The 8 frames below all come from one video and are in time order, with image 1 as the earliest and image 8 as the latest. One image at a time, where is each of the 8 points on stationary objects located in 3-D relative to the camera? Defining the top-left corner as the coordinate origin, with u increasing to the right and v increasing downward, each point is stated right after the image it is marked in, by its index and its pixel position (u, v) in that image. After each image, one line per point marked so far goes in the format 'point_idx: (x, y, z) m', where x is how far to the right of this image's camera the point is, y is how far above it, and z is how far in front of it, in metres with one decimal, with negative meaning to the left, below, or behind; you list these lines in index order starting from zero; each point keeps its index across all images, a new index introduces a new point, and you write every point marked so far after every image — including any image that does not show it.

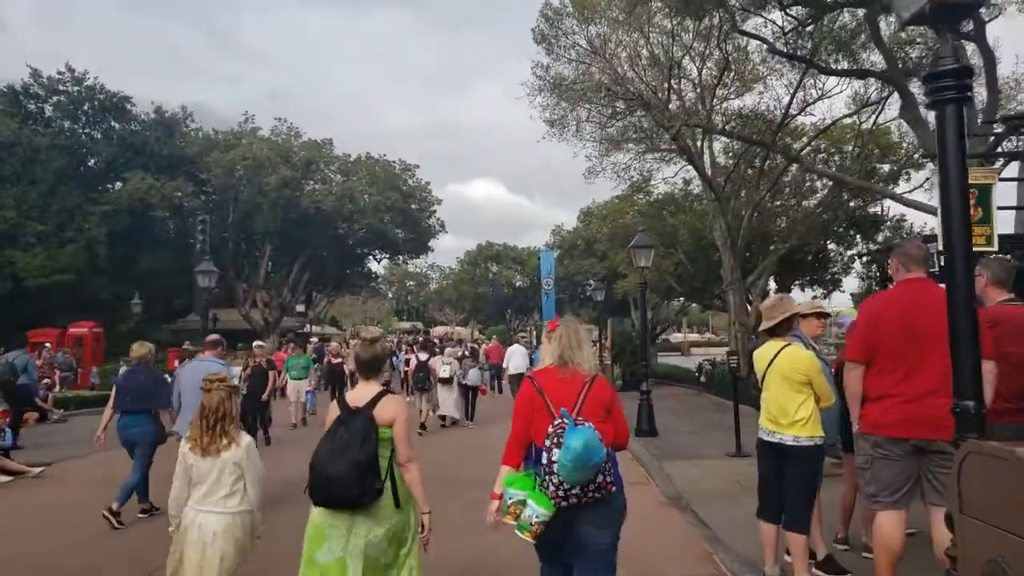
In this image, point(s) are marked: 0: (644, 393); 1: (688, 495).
0: (+2.5, -2.0, +14.7) m
1: (+2.3, -2.6, +9.9) m
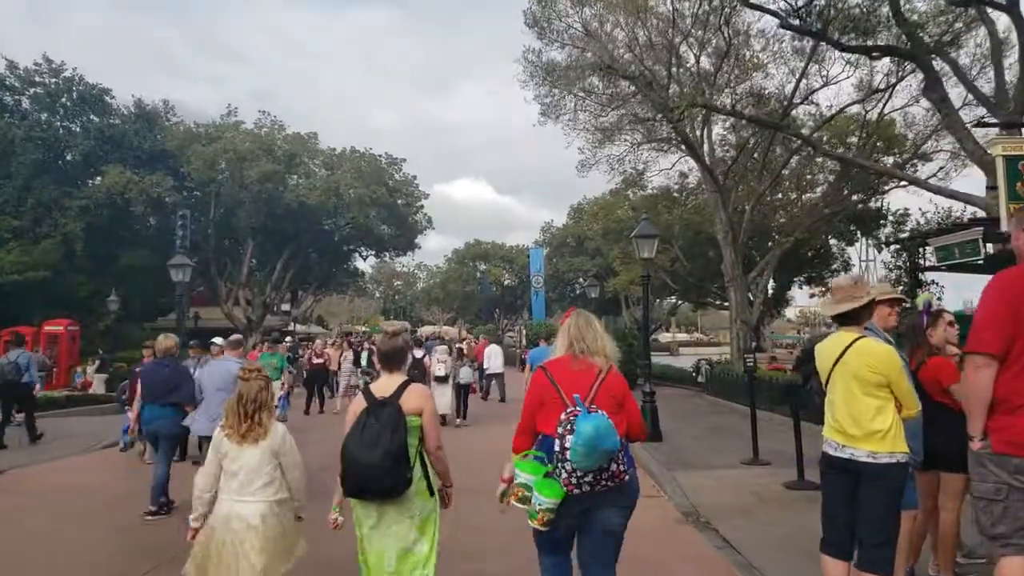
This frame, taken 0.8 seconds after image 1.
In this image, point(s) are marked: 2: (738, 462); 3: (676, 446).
0: (+2.4, -1.9, +13.7) m
1: (+2.3, -2.5, +8.9) m
2: (+3.3, -2.5, +11.1) m
3: (+2.8, -2.7, +13.1) m
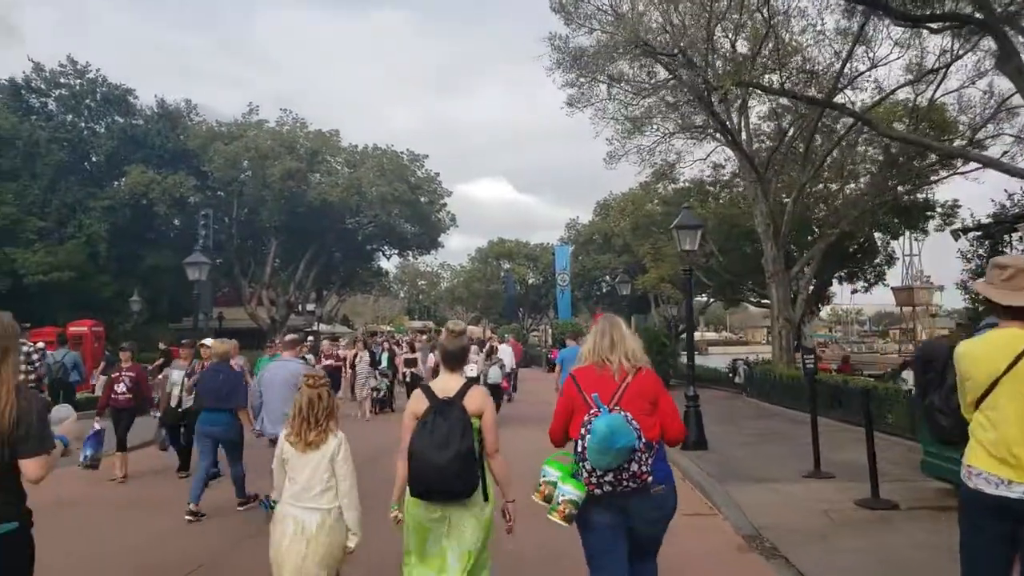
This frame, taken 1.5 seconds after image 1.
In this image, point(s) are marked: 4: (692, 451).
0: (+3.0, -1.8, +12.6) m
1: (+2.7, -2.5, +7.9) m
2: (+3.8, -2.4, +10.0) m
3: (+3.3, -2.6, +12.0) m
4: (+2.9, -2.6, +12.4) m
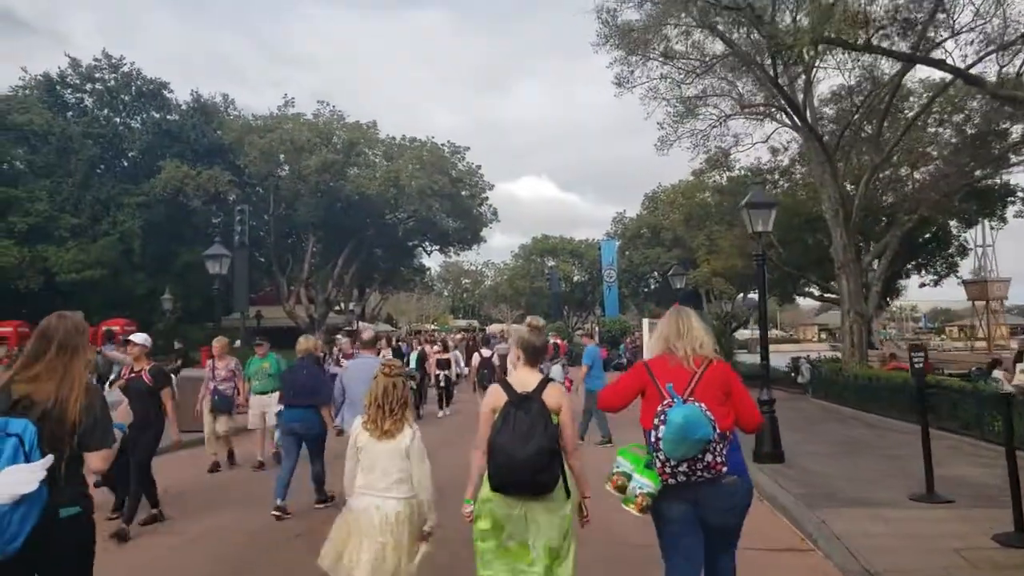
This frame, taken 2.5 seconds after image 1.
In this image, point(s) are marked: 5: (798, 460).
0: (+3.6, -1.7, +10.9) m
1: (+3.0, -2.3, +6.2) m
2: (+4.3, -2.3, +8.3) m
3: (+4.0, -2.4, +10.3) m
4: (+3.6, -2.5, +10.7) m
5: (+4.1, -2.5, +10.9) m
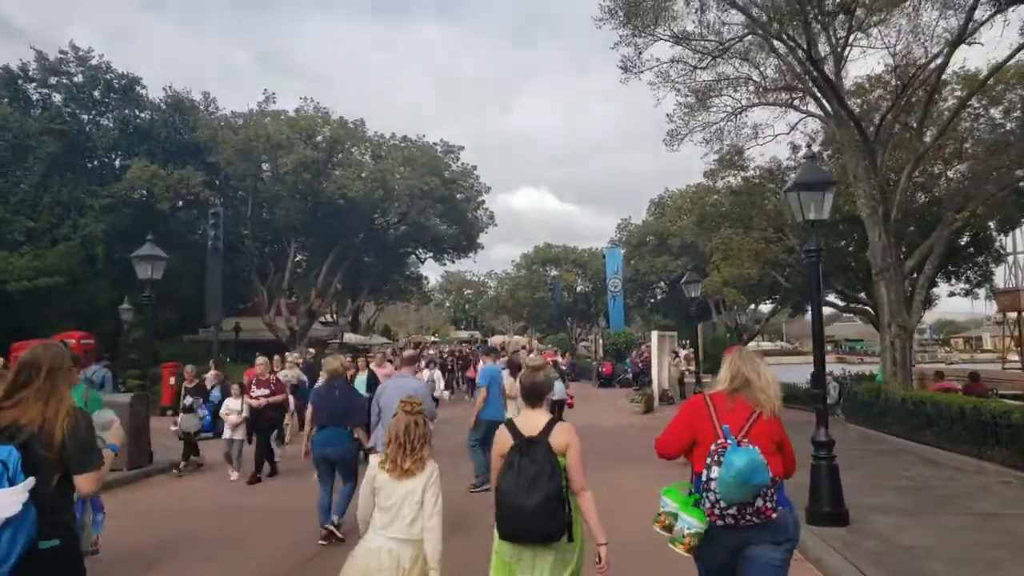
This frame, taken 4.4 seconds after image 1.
0: (+3.4, -1.7, +8.3) m
1: (+2.8, -2.3, +3.6) m
2: (+4.0, -2.3, +5.7) m
3: (+3.7, -2.5, +7.7) m
4: (+3.3, -2.5, +8.1) m
5: (+3.8, -2.5, +8.3) m
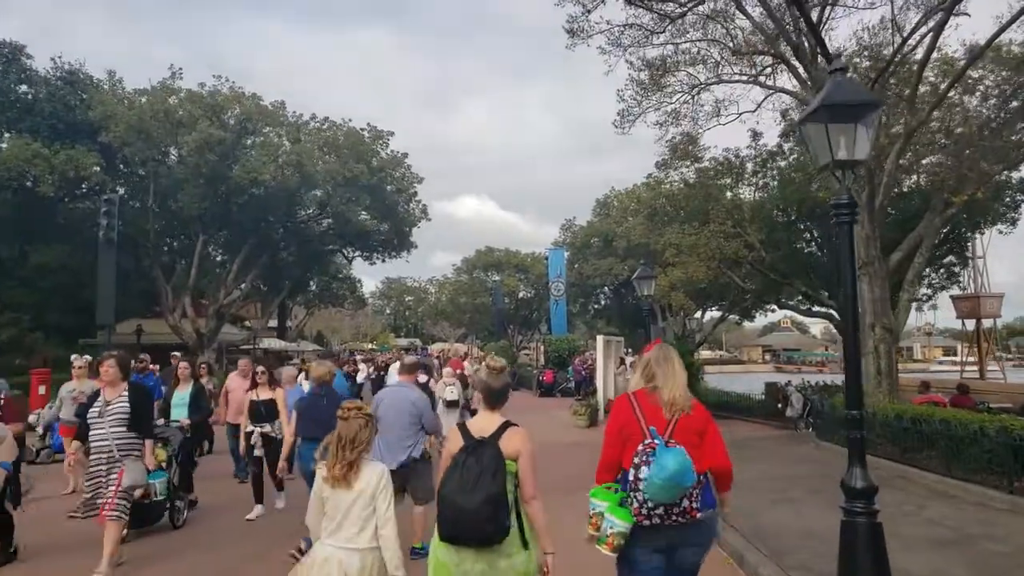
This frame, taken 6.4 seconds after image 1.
0: (+2.6, -1.5, +5.6) m
1: (+2.3, -2.0, +0.8) m
2: (+3.4, -2.1, +3.0) m
3: (+2.9, -2.3, +5.0) m
4: (+2.5, -2.3, +5.4) m
5: (+3.0, -2.3, +5.6) m
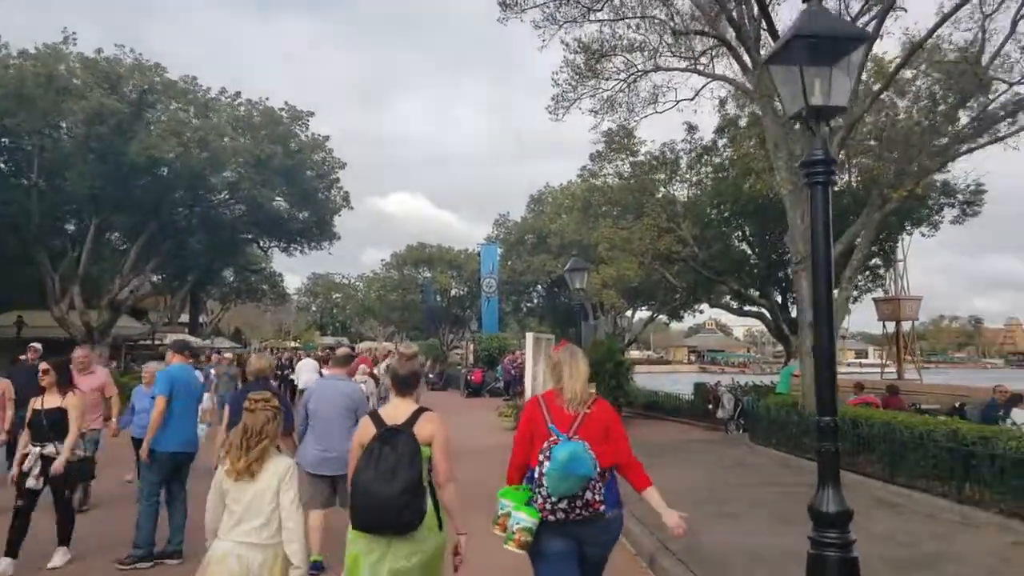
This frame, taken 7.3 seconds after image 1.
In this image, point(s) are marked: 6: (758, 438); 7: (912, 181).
0: (+1.9, -1.4, +4.5) m
1: (+2.1, -1.9, -0.3) m
2: (+2.9, -1.9, +2.0) m
3: (+2.3, -2.2, +3.9) m
4: (+1.9, -2.2, +4.3) m
5: (+2.3, -2.2, +4.5) m
6: (+5.3, -3.0, +15.7) m
7: (+8.7, +2.4, +17.3) m
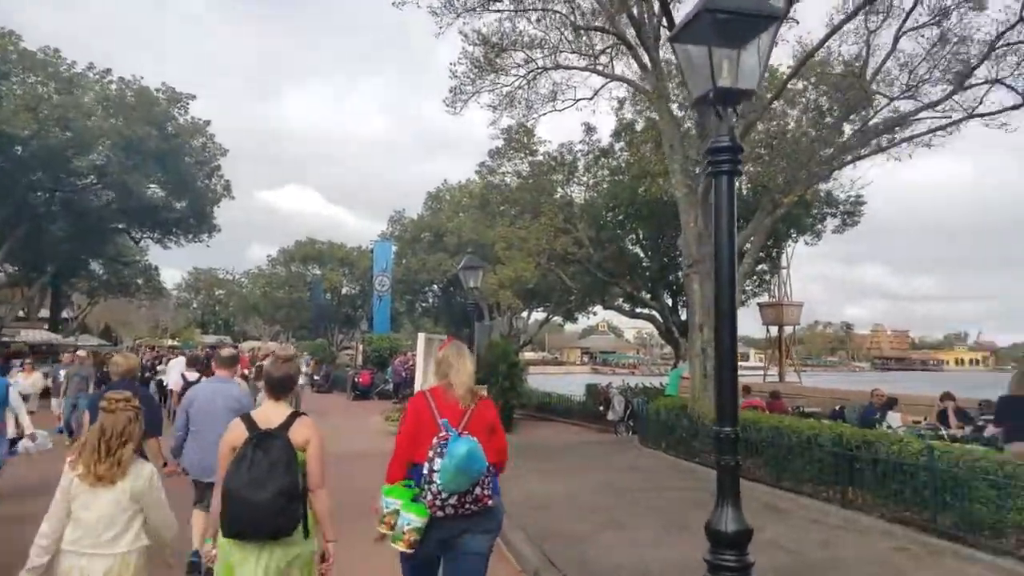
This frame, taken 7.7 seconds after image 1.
0: (+1.2, -1.4, +4.1) m
1: (+2.0, -1.9, -0.6) m
2: (+2.5, -2.0, +1.8) m
3: (+1.7, -2.2, +3.6) m
4: (+1.2, -2.2, +3.9) m
5: (+1.6, -2.2, +4.2) m
6: (+3.0, -3.1, +15.7) m
7: (+6.3, +2.3, +17.7) m
